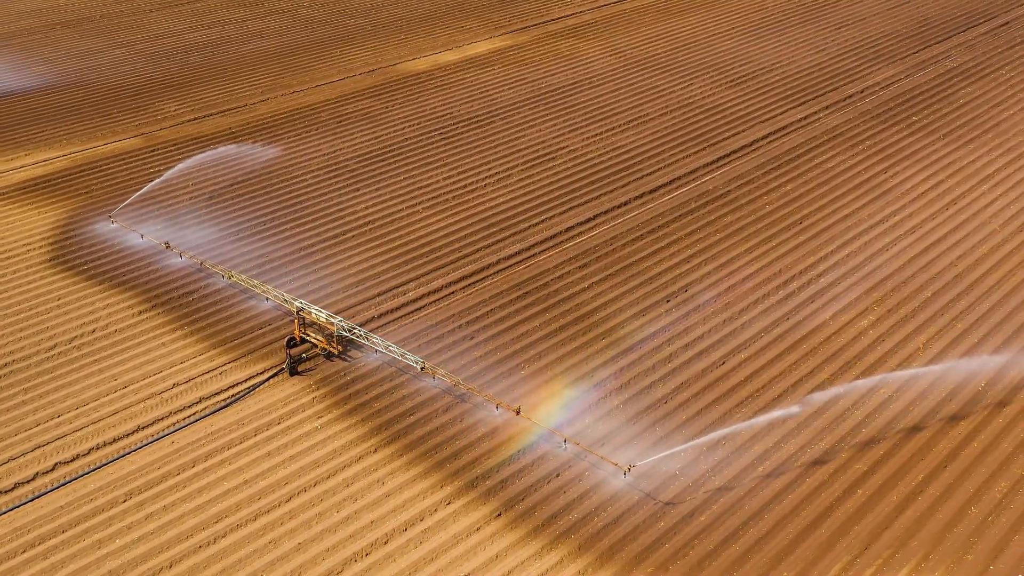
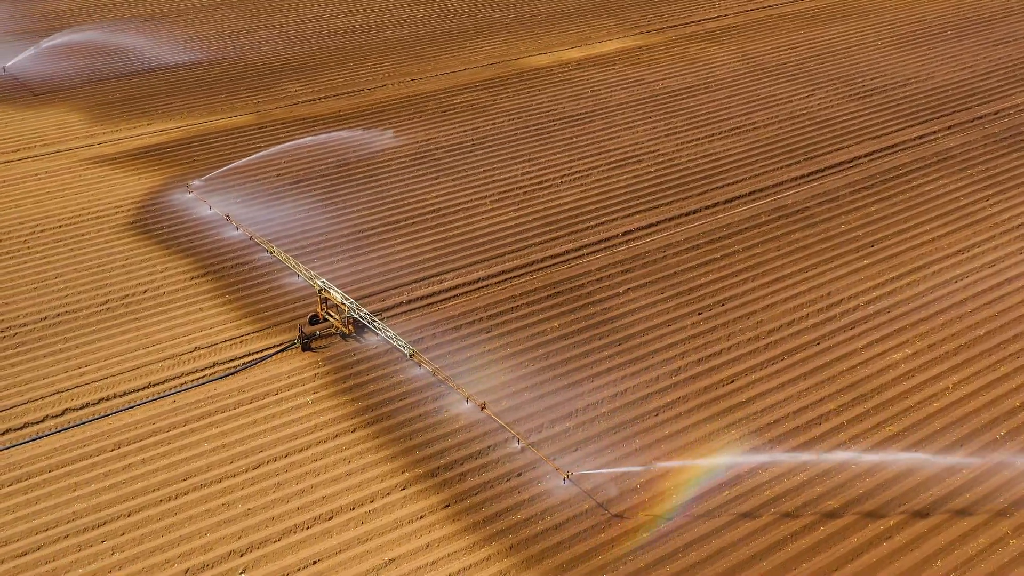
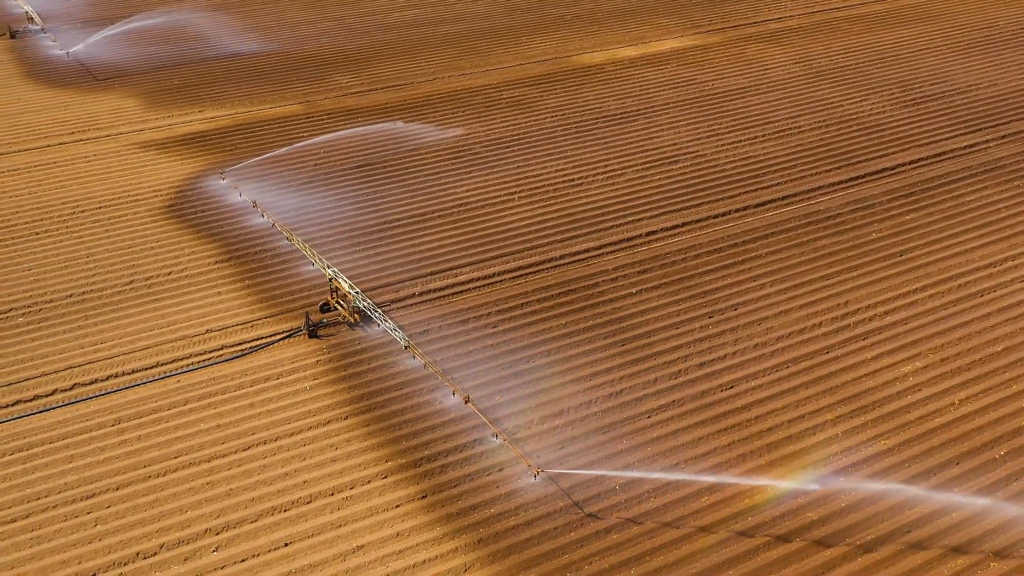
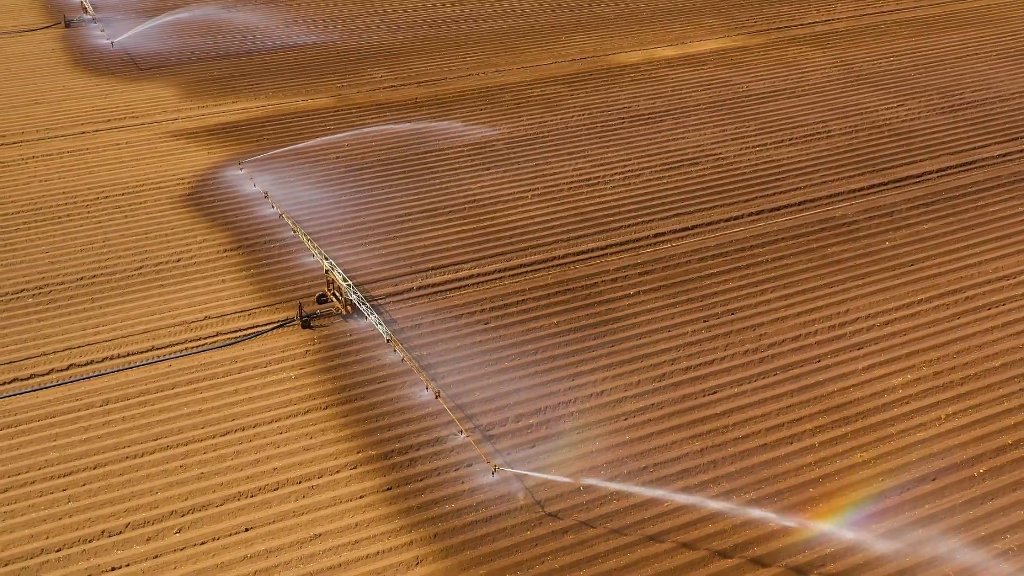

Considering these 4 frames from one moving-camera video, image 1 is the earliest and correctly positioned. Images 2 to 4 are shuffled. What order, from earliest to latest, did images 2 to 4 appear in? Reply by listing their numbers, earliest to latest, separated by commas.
2, 3, 4
